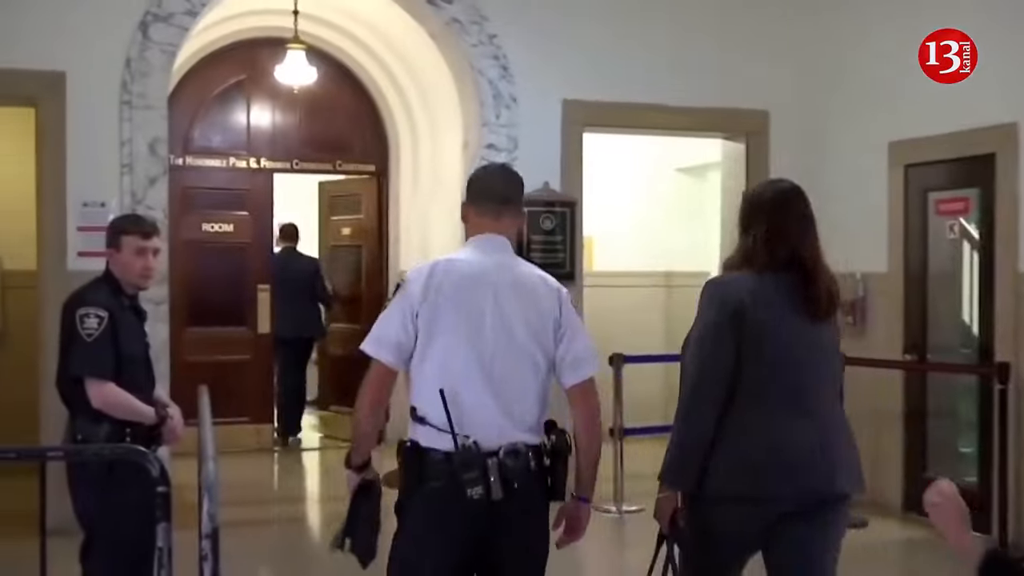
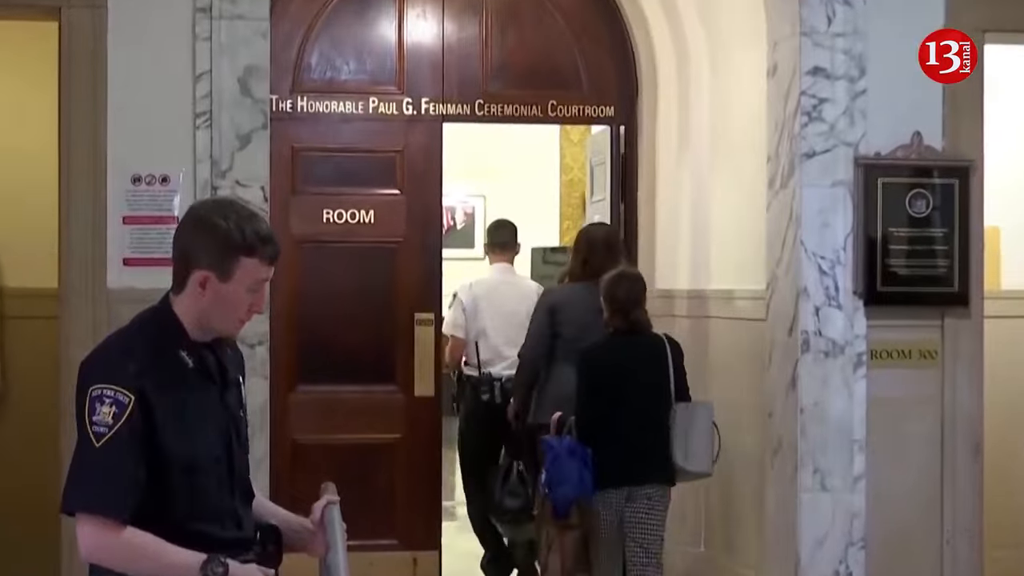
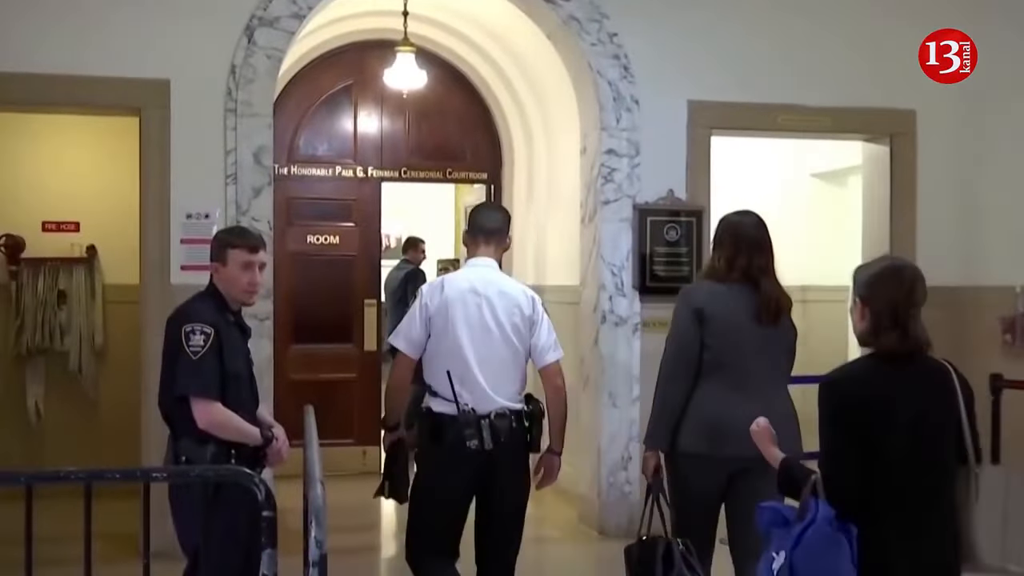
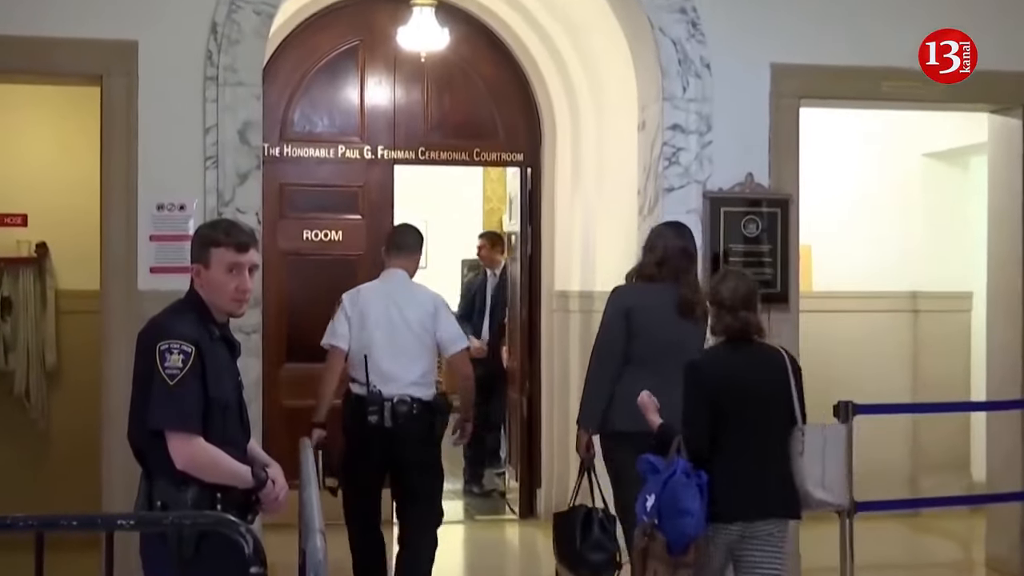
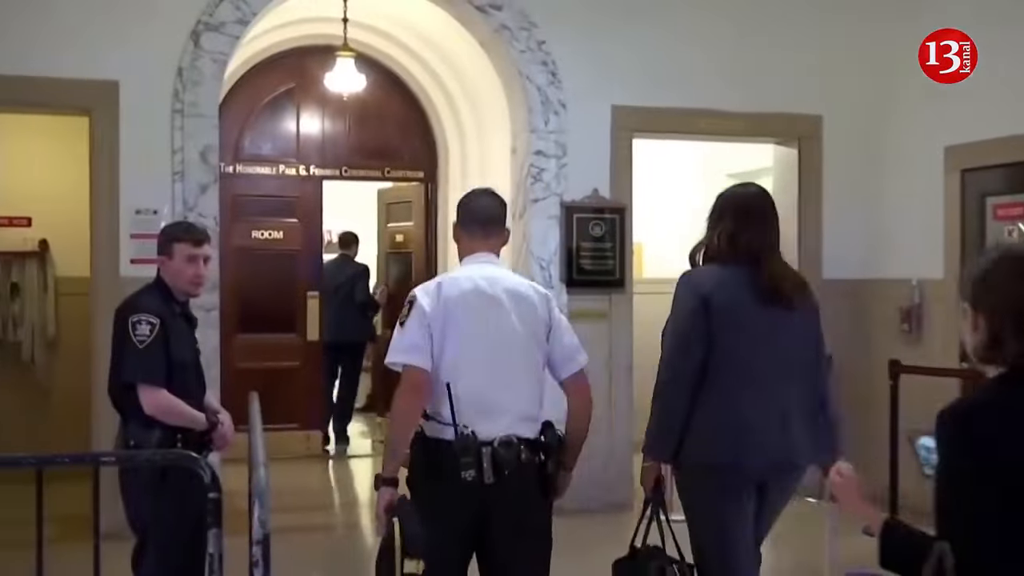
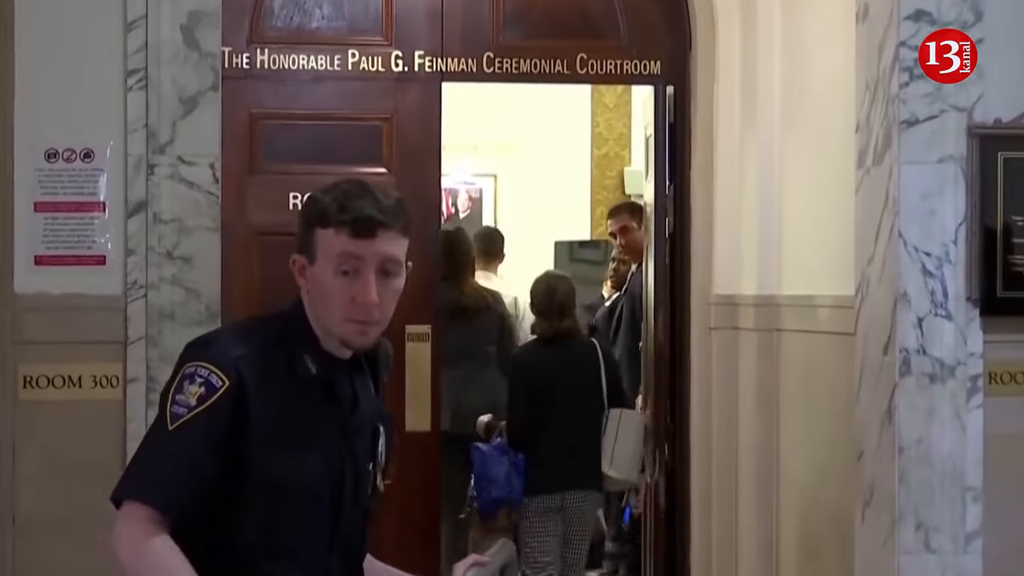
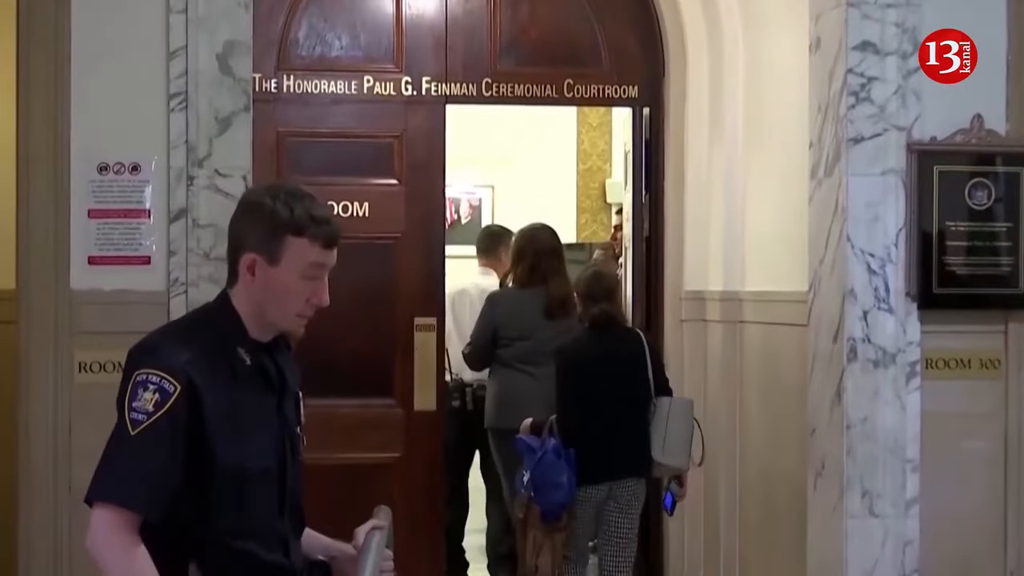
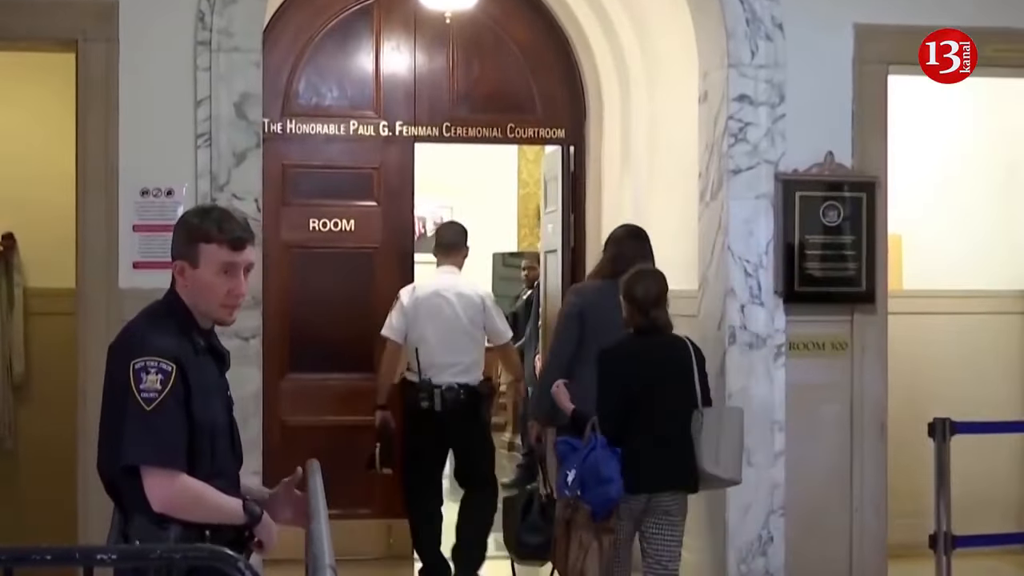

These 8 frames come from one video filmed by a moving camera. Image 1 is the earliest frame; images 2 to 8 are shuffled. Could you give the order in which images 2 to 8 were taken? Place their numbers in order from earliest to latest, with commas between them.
5, 3, 4, 8, 2, 7, 6
